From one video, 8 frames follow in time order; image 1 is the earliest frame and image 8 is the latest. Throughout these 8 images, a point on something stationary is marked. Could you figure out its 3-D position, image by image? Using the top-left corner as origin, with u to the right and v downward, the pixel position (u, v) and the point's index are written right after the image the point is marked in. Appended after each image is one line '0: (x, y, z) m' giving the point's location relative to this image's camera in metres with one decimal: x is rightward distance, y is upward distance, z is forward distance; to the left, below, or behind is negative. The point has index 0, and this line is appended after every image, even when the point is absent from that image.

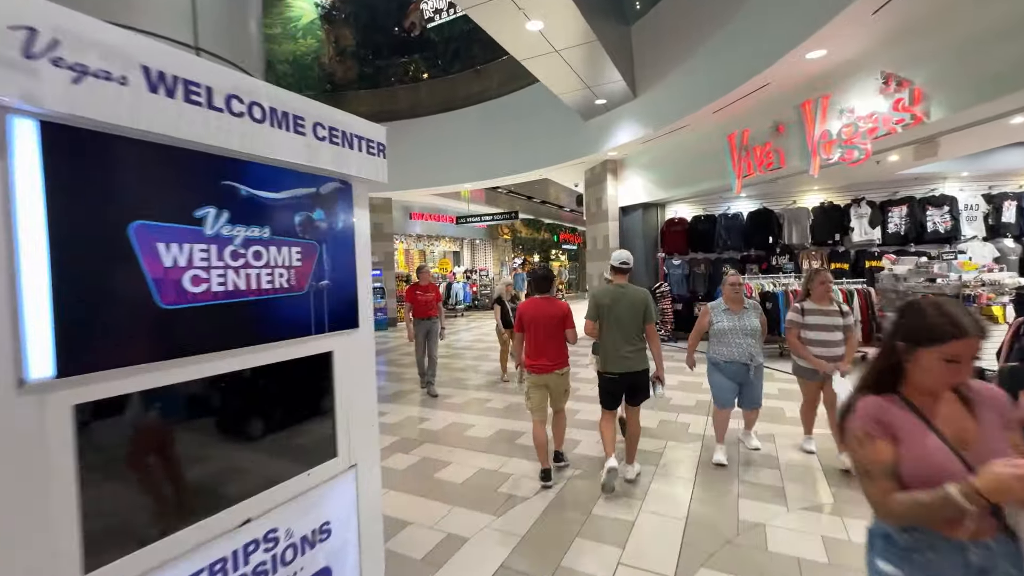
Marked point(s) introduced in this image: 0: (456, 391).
0: (-0.8, -1.4, +6.2) m
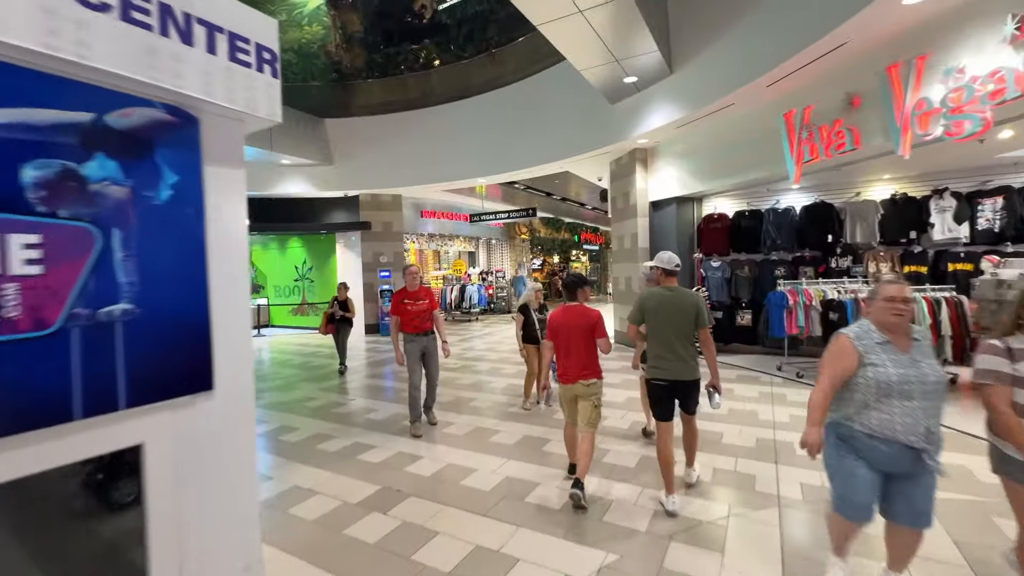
0: (-0.6, -1.5, +5.3) m
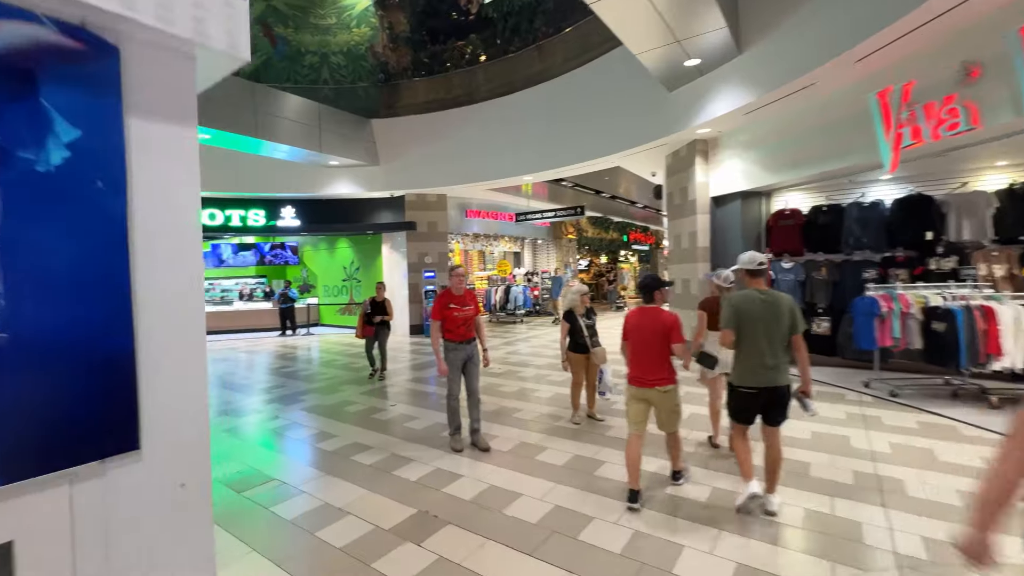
0: (-0.1, -1.5, +4.9) m
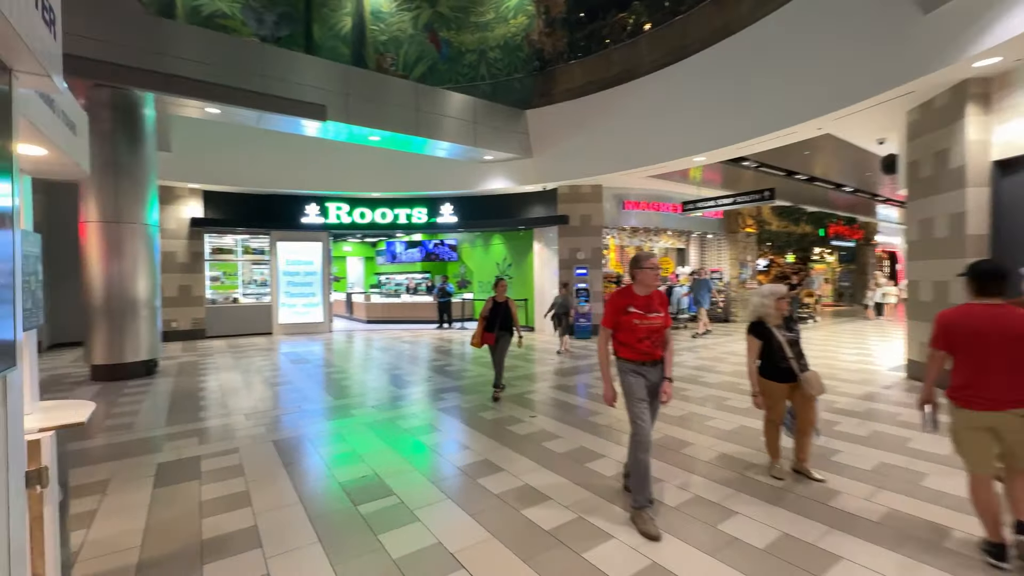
0: (+1.3, -1.5, +3.7) m
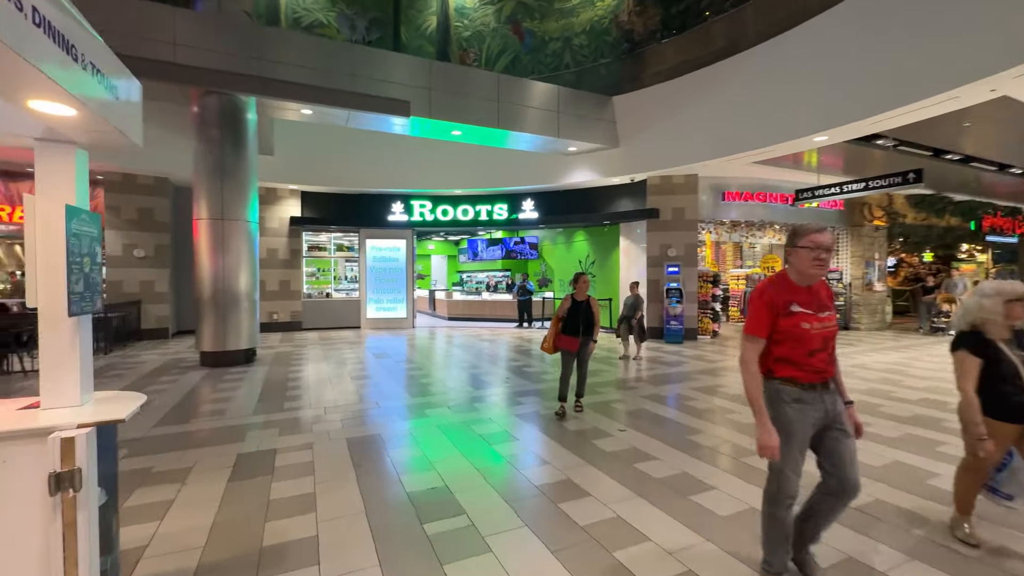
0: (+1.9, -1.5, +2.9) m
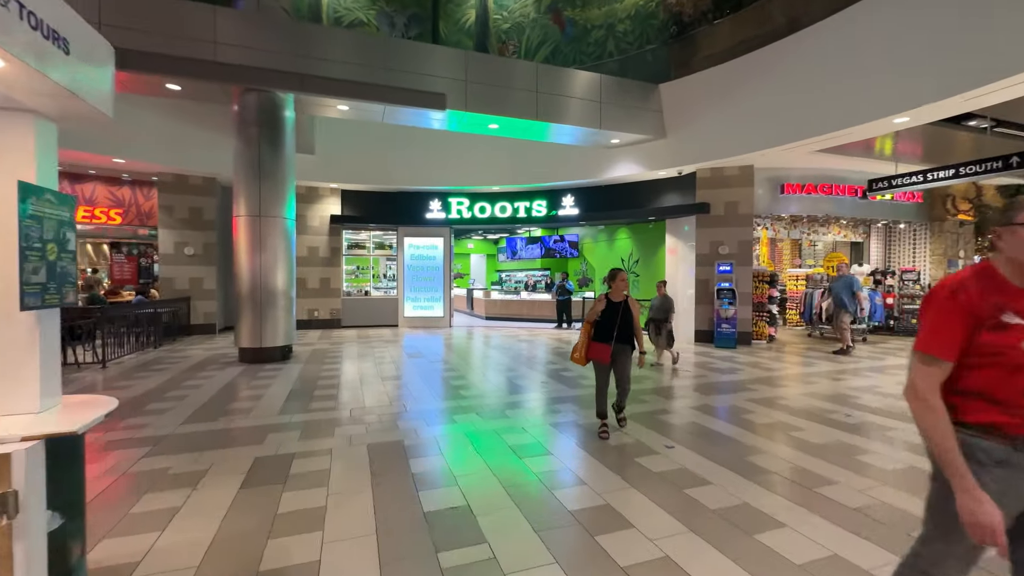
0: (+2.1, -1.4, +2.4) m
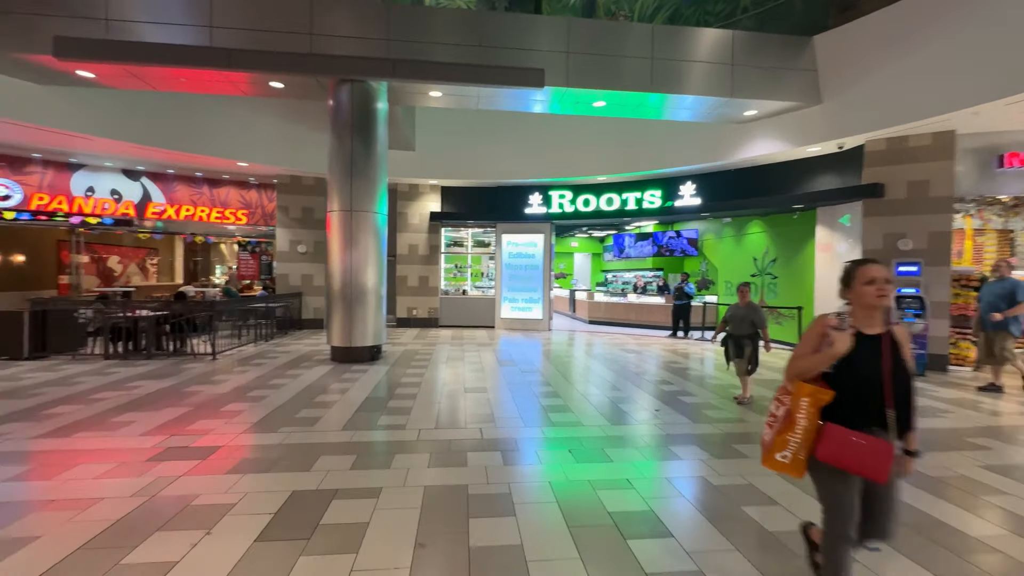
0: (+2.3, -1.5, +0.8) m
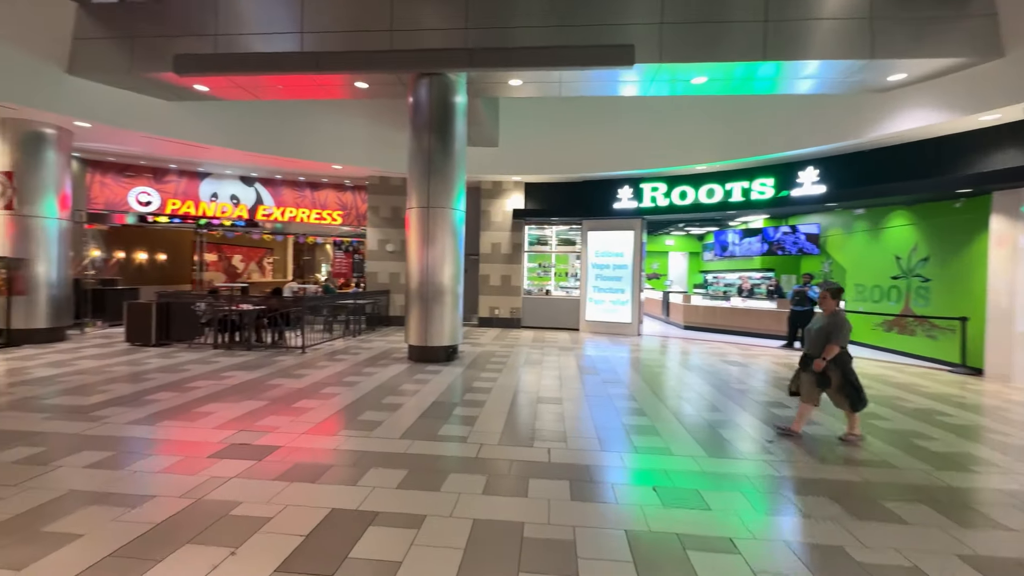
0: (+2.1, -1.5, -0.2) m
